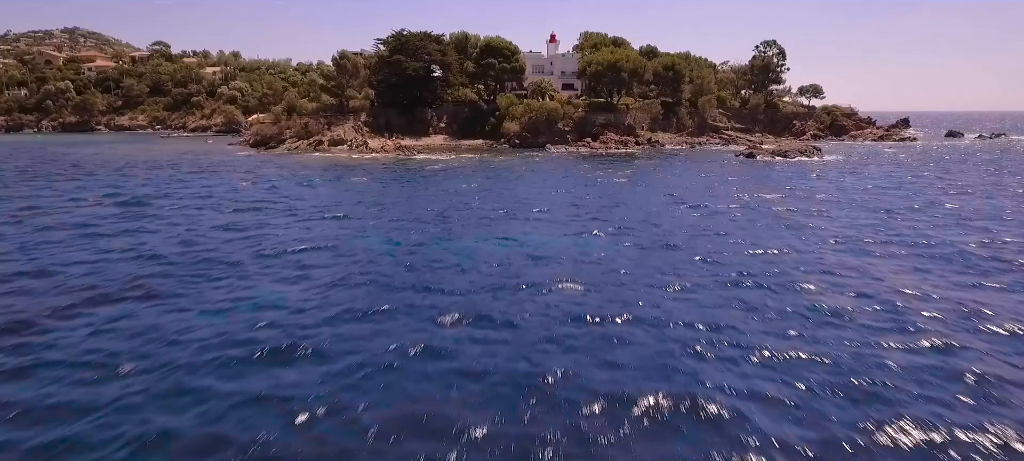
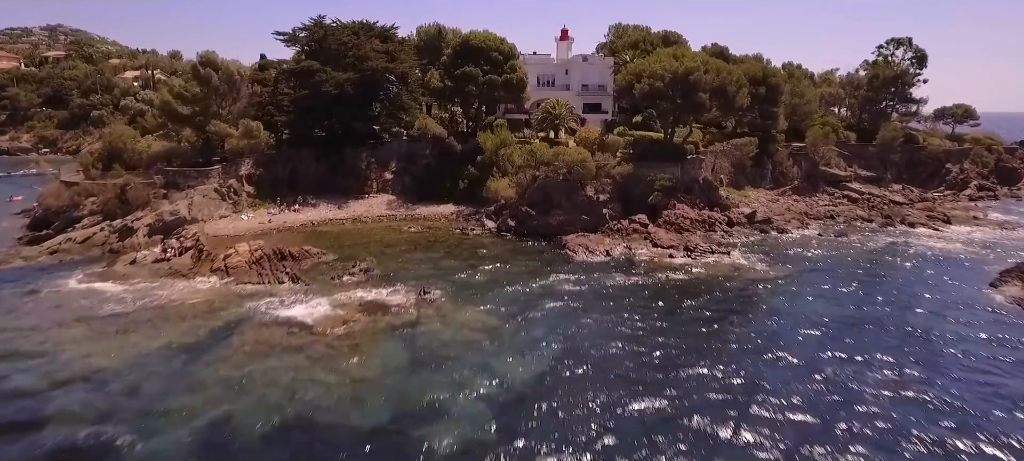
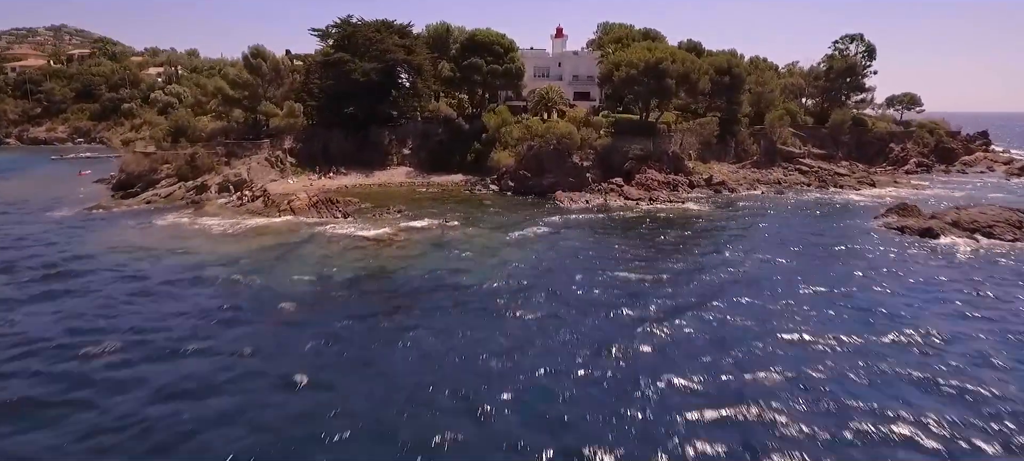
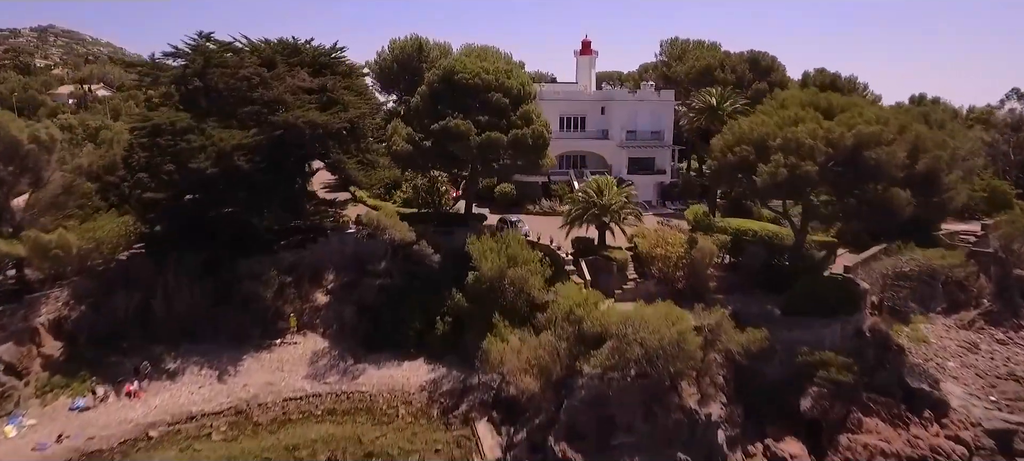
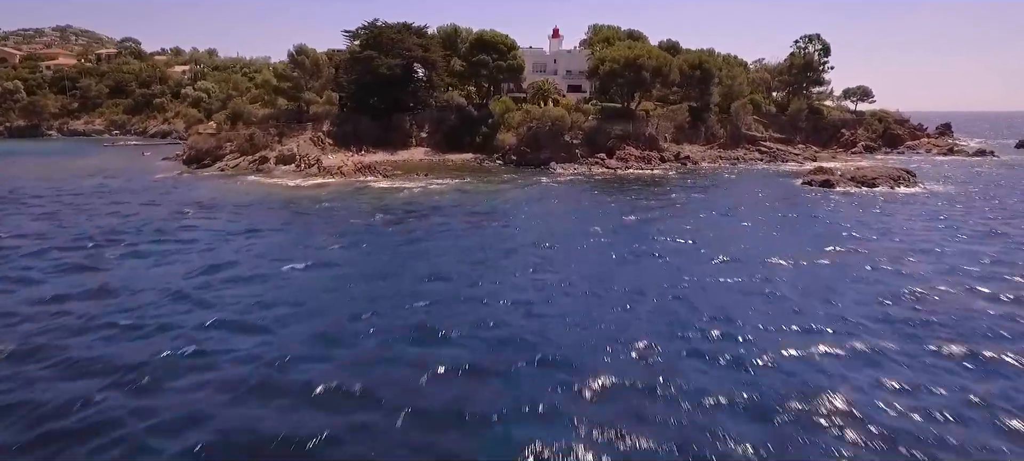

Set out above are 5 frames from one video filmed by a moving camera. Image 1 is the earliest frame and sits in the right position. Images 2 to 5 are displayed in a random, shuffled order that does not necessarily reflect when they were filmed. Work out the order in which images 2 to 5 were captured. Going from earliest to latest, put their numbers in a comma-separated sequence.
5, 3, 2, 4
